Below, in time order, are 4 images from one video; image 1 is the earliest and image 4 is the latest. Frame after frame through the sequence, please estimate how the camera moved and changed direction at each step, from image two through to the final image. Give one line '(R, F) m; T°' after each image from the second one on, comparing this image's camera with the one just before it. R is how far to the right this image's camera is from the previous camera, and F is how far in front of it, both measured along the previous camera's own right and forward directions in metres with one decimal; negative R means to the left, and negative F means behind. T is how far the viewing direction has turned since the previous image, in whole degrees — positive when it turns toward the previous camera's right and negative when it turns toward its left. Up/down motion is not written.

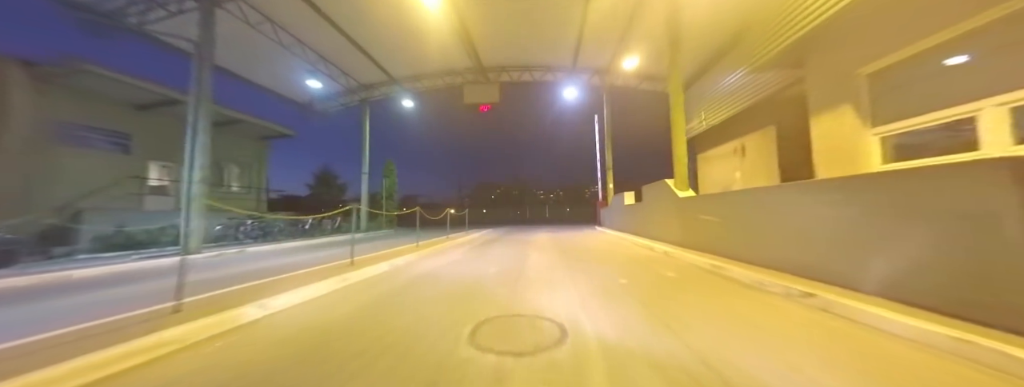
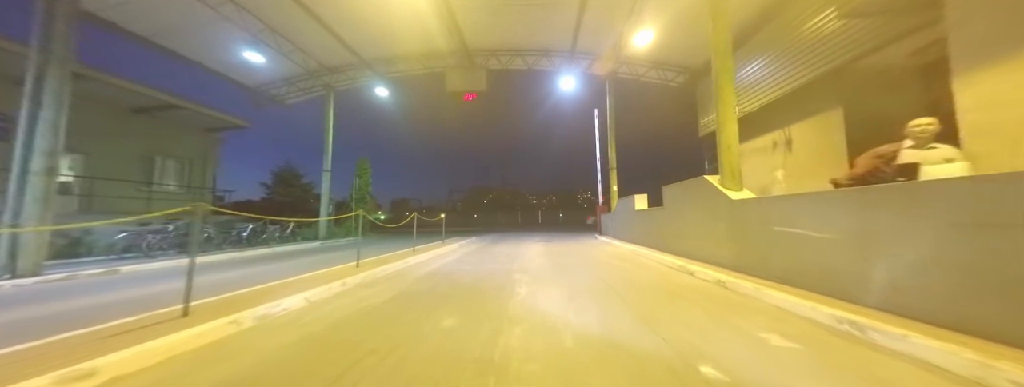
(+0.3, +2.5) m; +2°
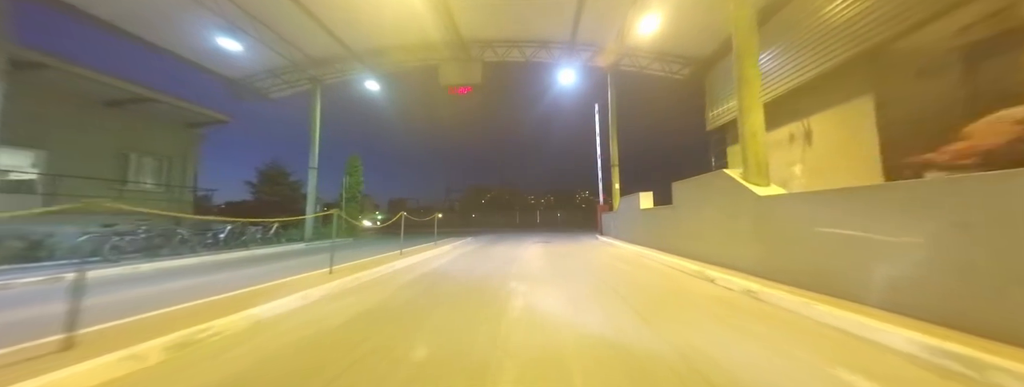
(+0.1, +0.7) m; 0°
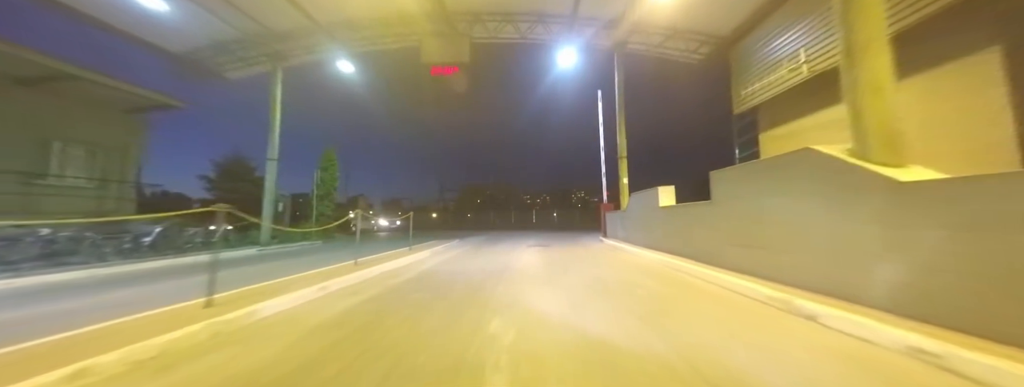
(+0.2, +1.9) m; +1°
